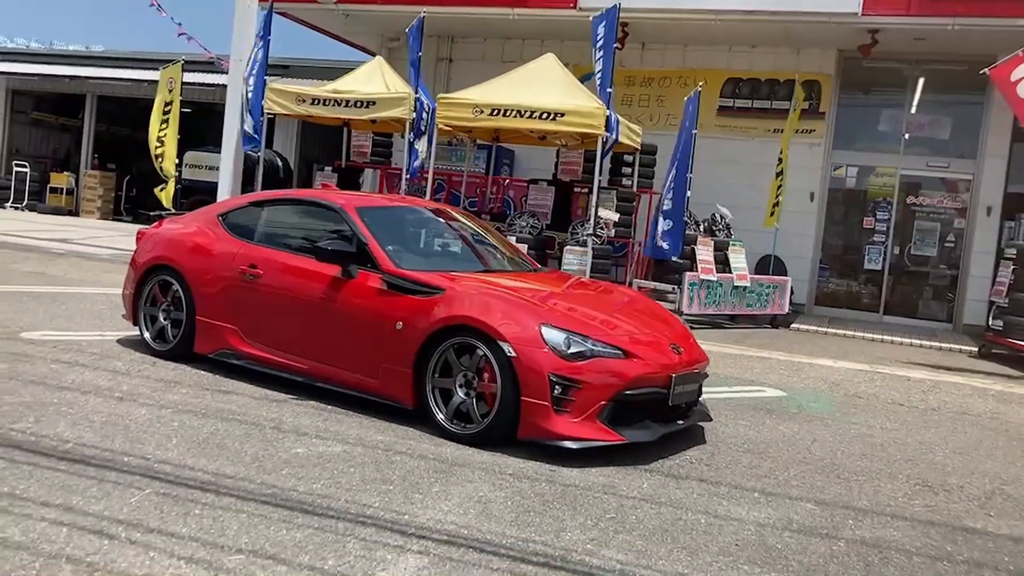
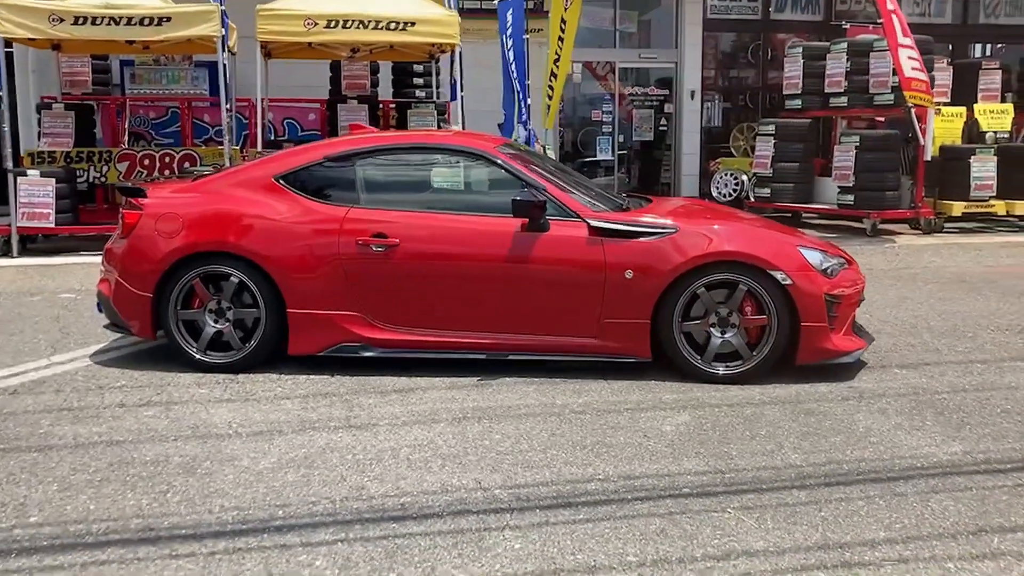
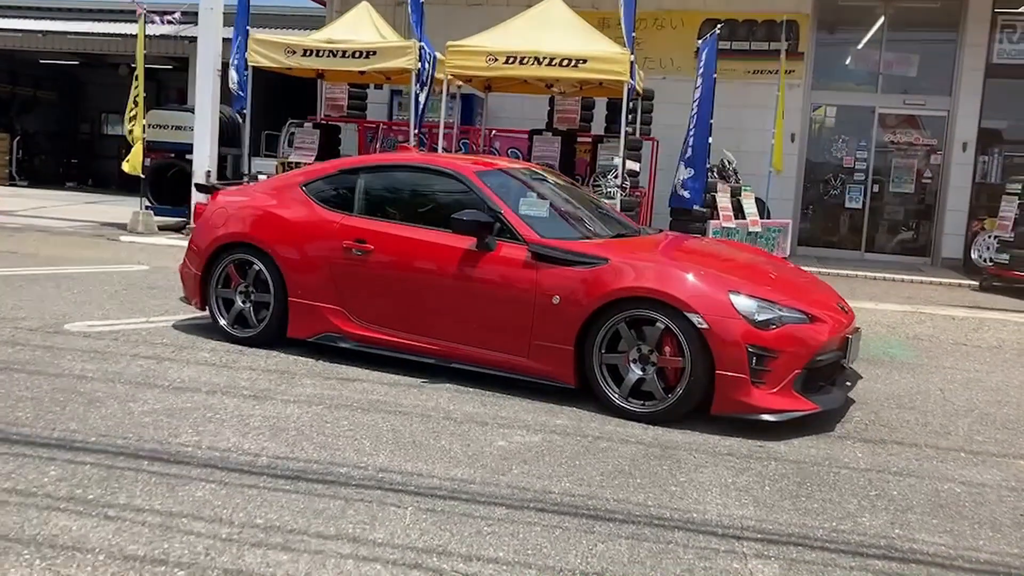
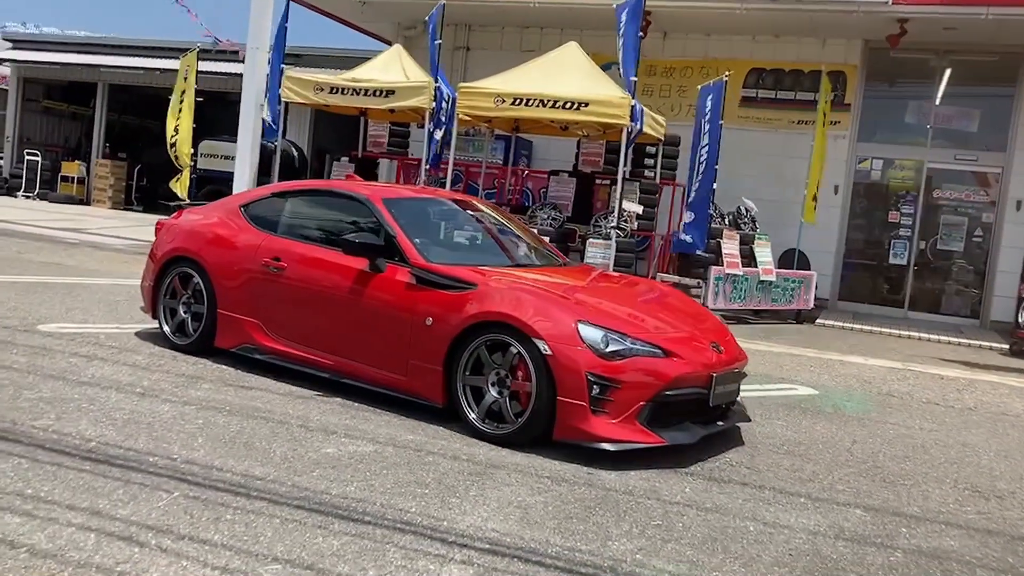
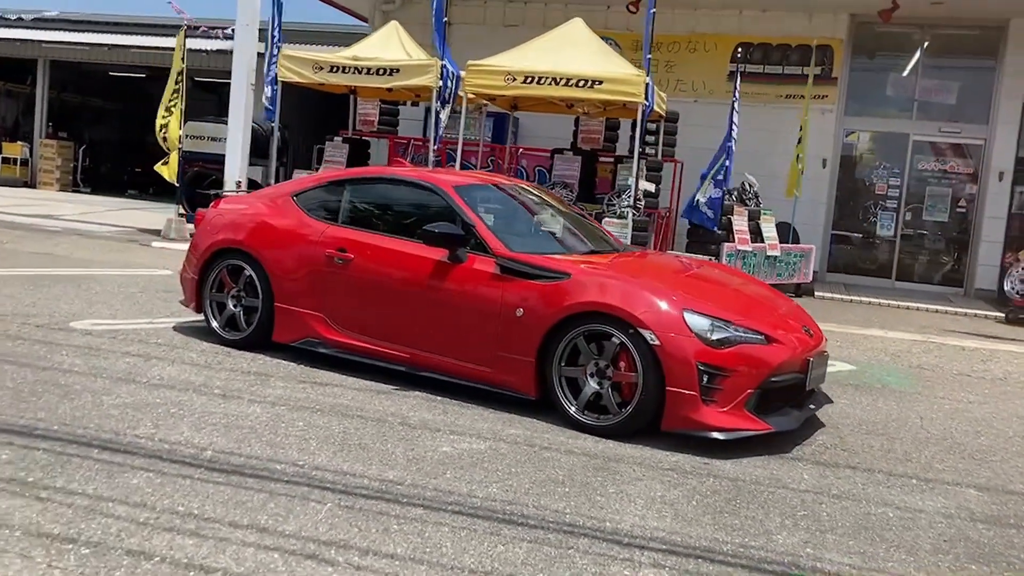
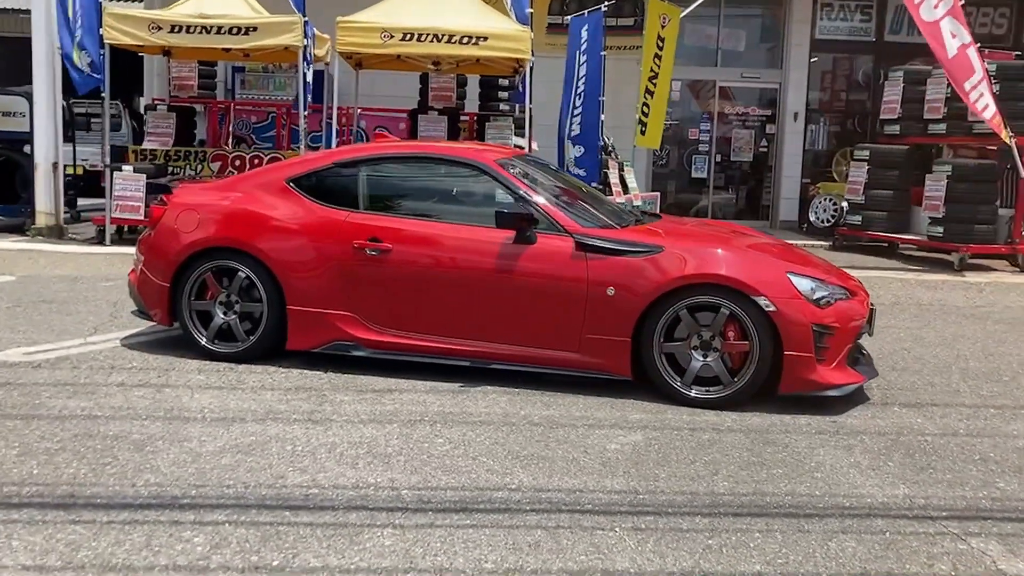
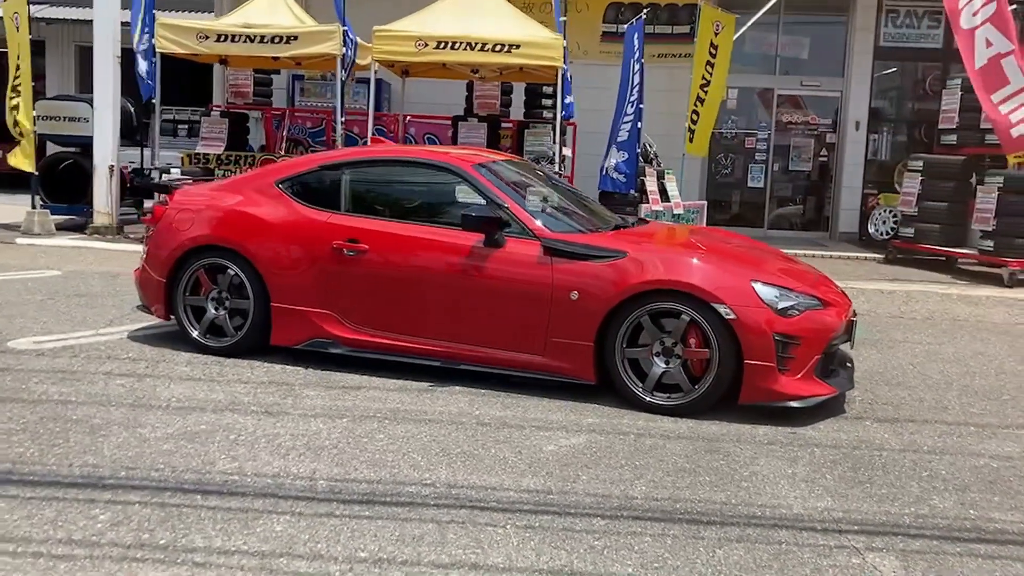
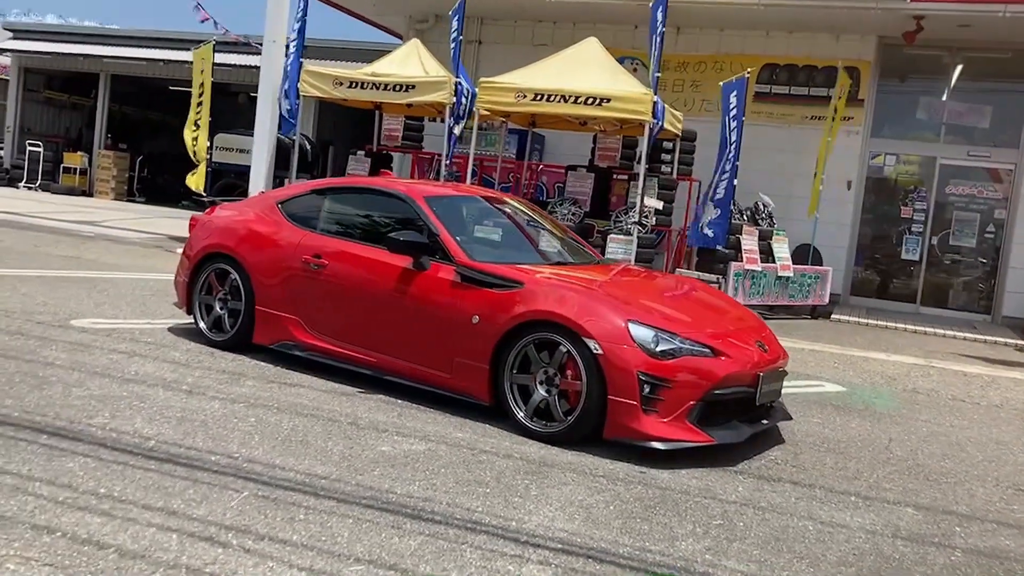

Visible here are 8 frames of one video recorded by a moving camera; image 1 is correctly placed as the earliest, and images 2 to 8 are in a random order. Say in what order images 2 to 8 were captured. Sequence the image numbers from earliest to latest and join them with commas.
4, 8, 5, 3, 7, 6, 2
